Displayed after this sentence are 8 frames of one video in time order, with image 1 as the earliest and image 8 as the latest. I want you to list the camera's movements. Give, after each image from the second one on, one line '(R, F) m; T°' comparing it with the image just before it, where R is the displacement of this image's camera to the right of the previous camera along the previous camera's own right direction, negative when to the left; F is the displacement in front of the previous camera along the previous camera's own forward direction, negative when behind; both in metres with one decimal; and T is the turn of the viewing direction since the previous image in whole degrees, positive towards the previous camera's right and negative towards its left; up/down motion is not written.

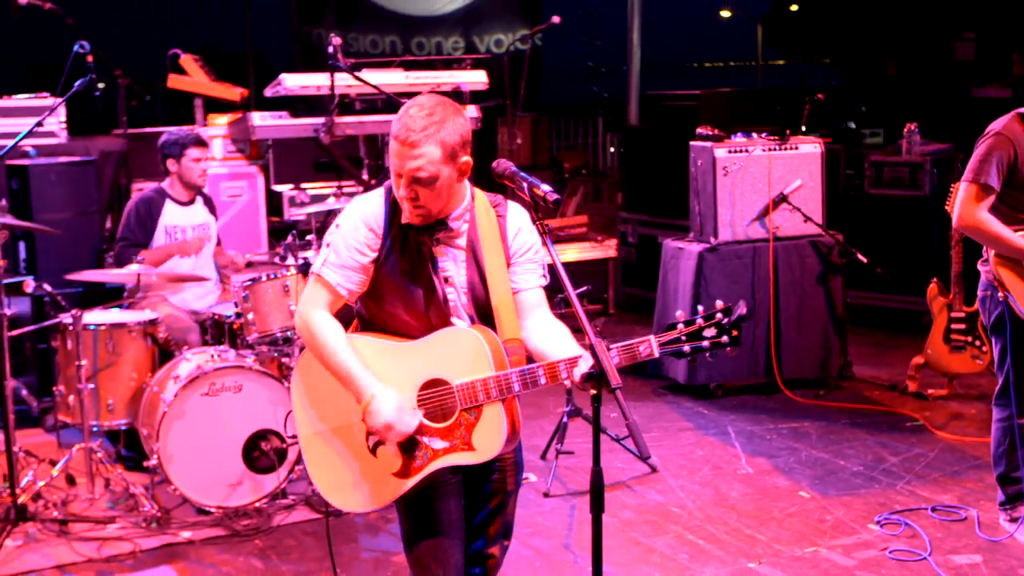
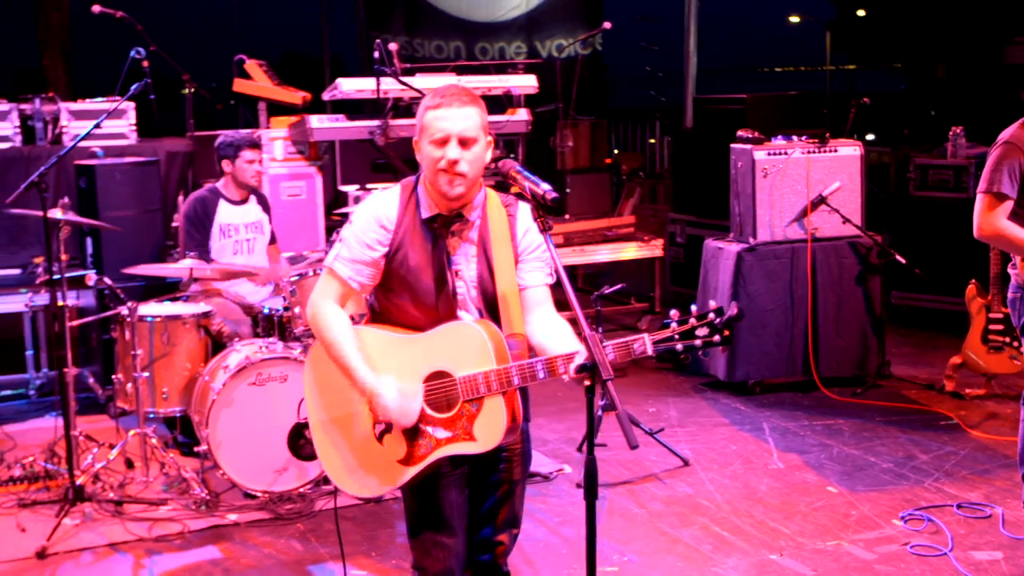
(+0.2, -0.2) m; -4°
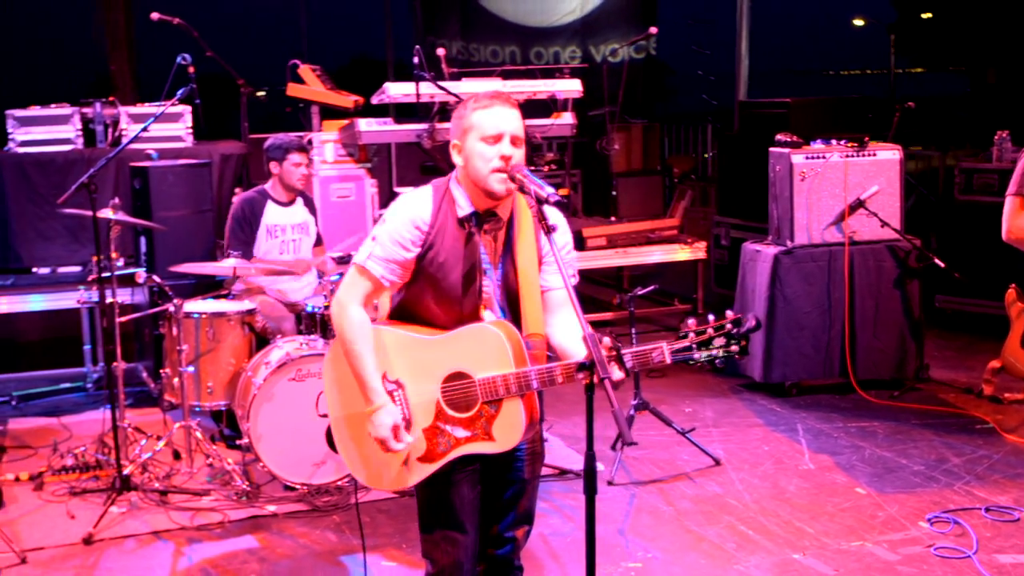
(+0.2, -0.1) m; -3°
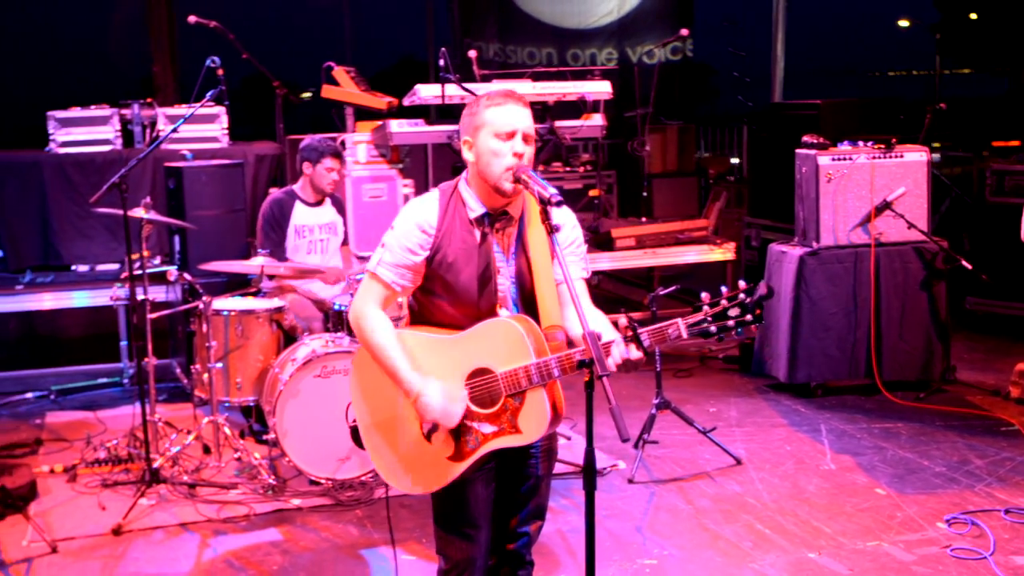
(+0.1, -0.1) m; -2°
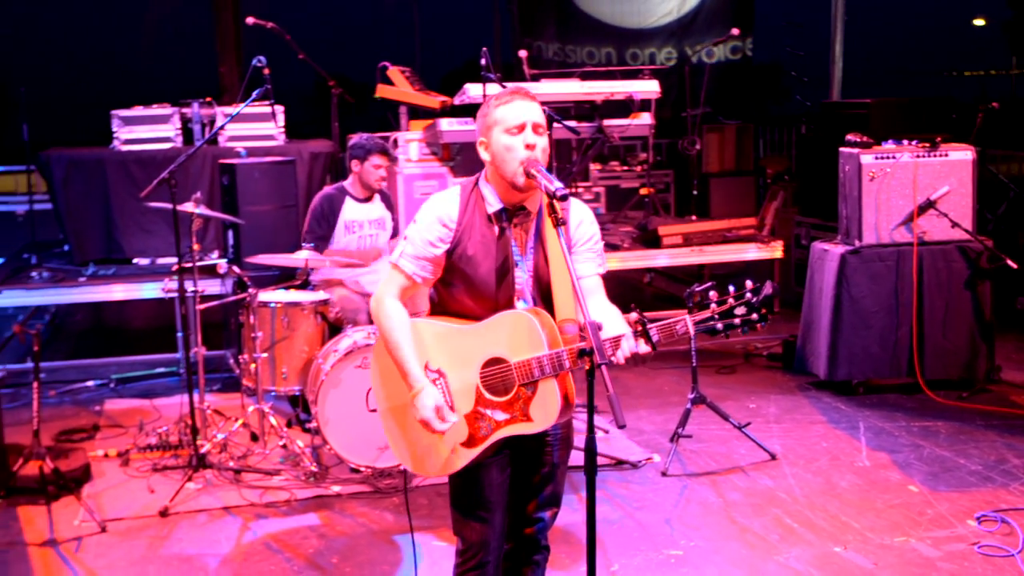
(+0.2, -0.1) m; -4°
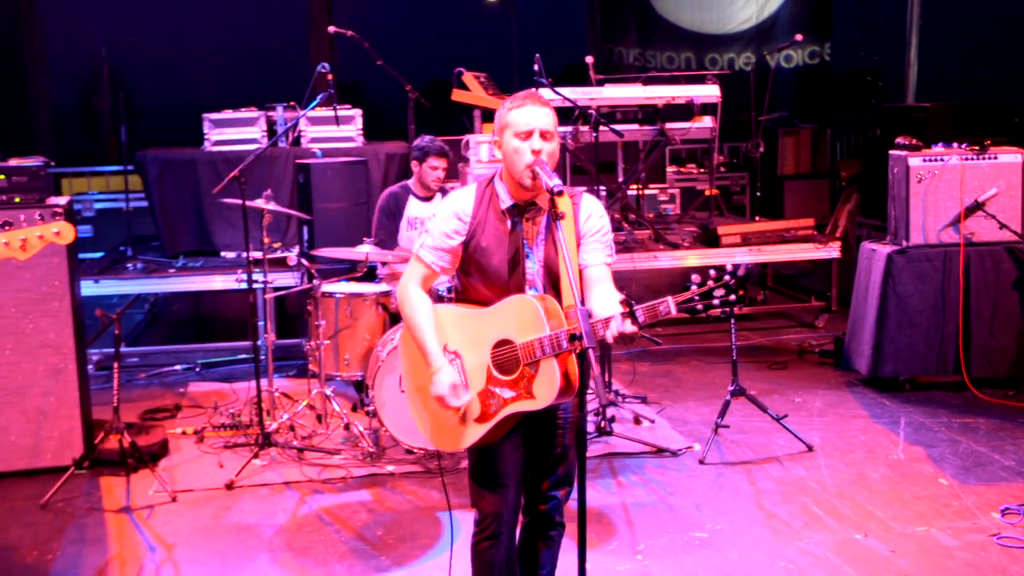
(+0.3, -0.3) m; -5°
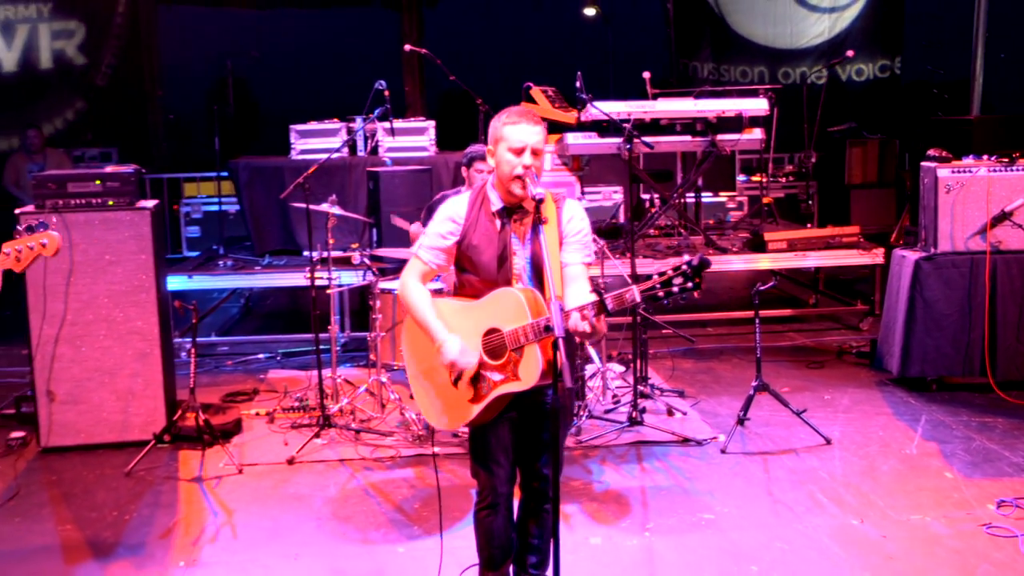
(+0.5, -0.4) m; -6°
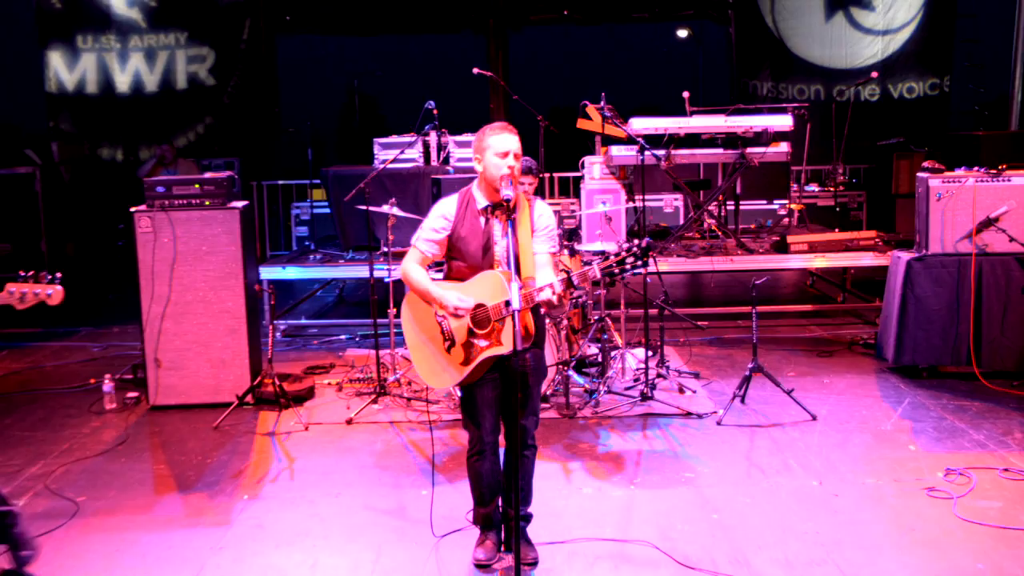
(+0.7, -0.9) m; -7°
